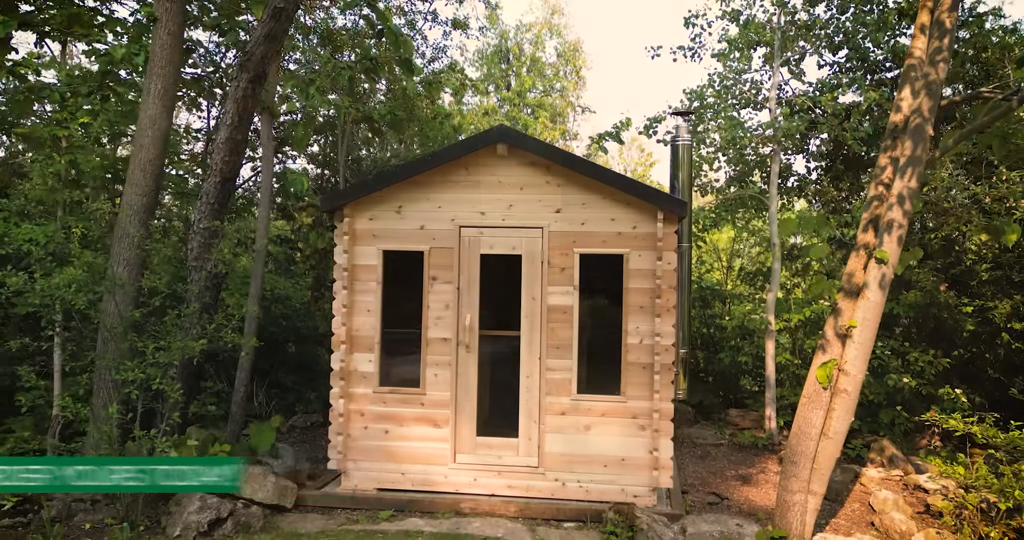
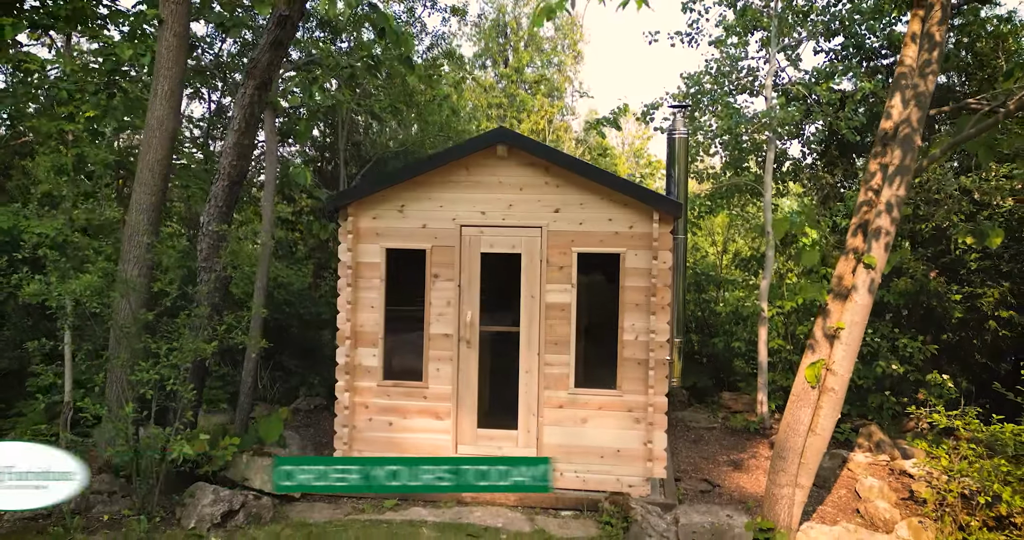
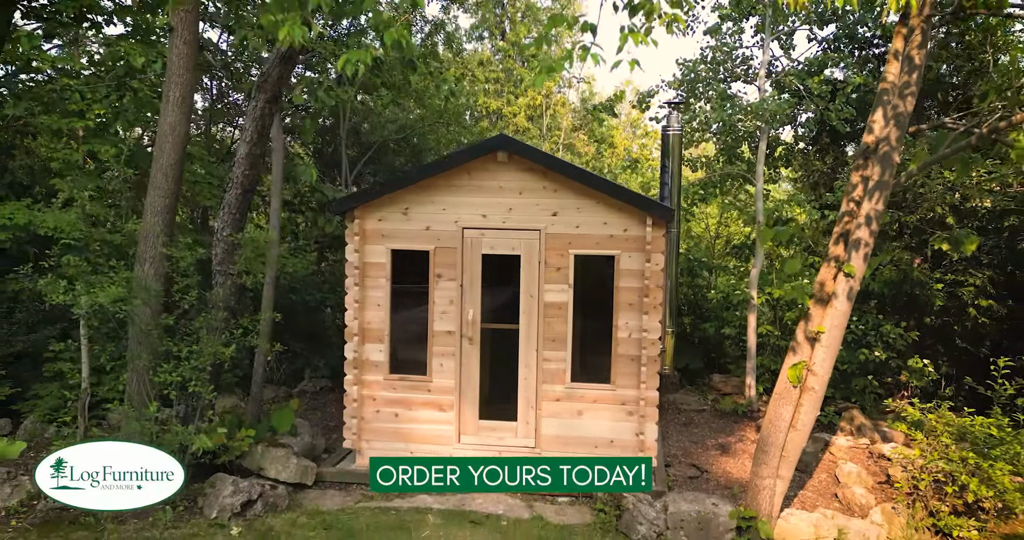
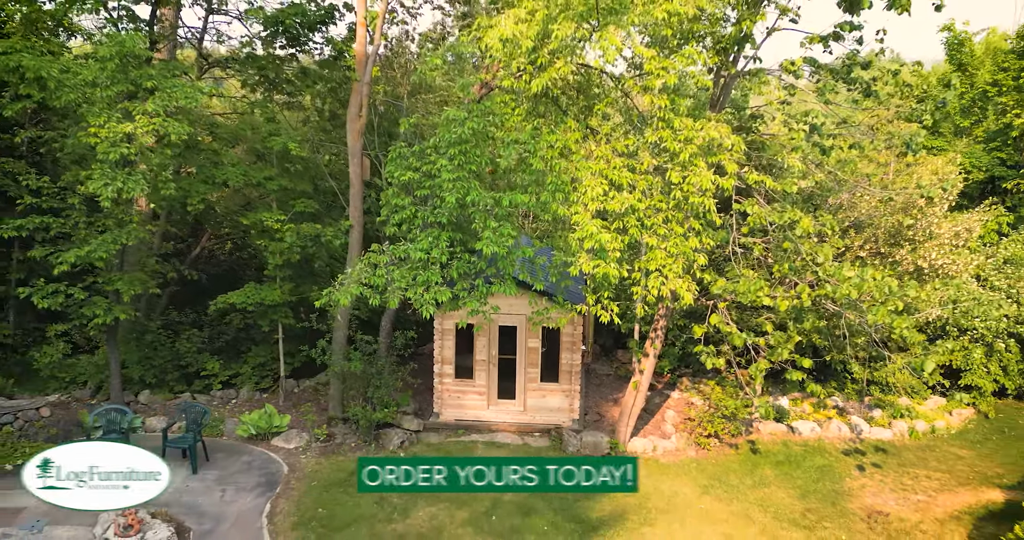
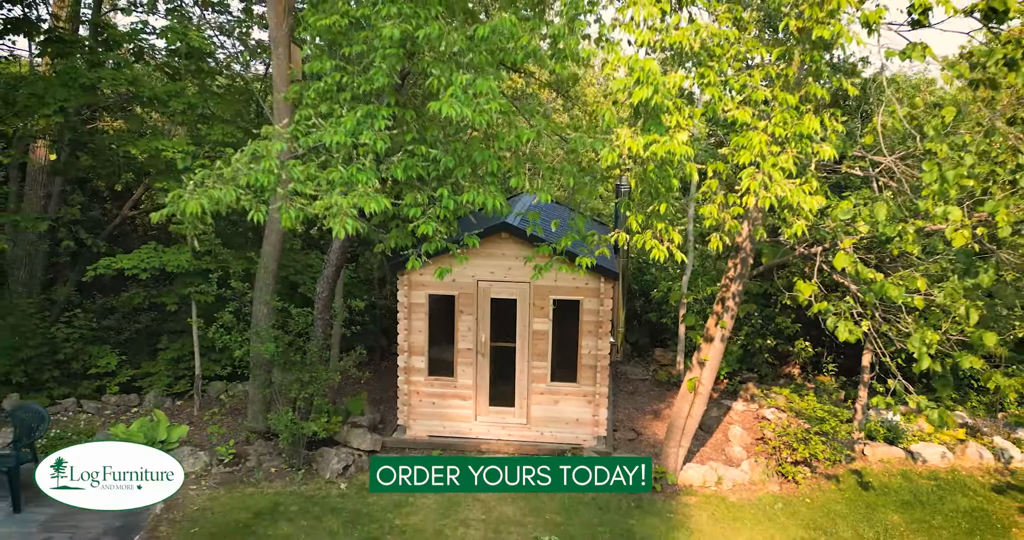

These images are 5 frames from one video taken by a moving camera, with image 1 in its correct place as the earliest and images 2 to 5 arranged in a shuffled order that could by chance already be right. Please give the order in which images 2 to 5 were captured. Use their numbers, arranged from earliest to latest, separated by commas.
2, 3, 5, 4
